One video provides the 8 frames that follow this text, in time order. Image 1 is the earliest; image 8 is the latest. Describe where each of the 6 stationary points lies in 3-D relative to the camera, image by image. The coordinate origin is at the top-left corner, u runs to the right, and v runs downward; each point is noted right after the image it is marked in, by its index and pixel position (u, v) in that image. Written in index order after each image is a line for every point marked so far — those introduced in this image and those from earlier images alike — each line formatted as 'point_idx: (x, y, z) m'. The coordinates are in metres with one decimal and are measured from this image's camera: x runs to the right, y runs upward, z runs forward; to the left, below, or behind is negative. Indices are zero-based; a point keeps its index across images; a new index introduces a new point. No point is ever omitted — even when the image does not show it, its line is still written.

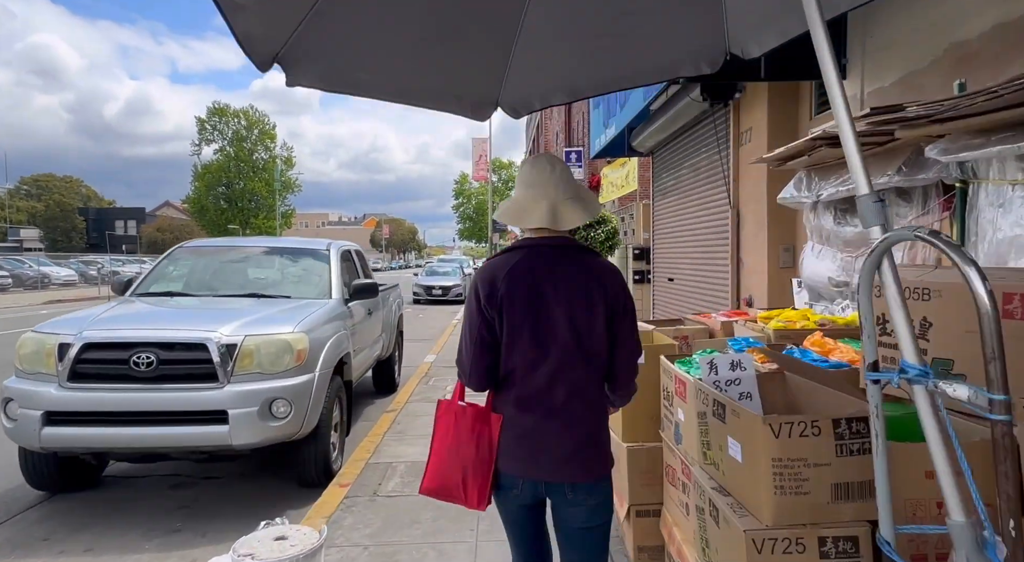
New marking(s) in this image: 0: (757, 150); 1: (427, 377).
0: (+2.9, +1.5, +7.2) m
1: (-1.2, -1.4, +8.9) m
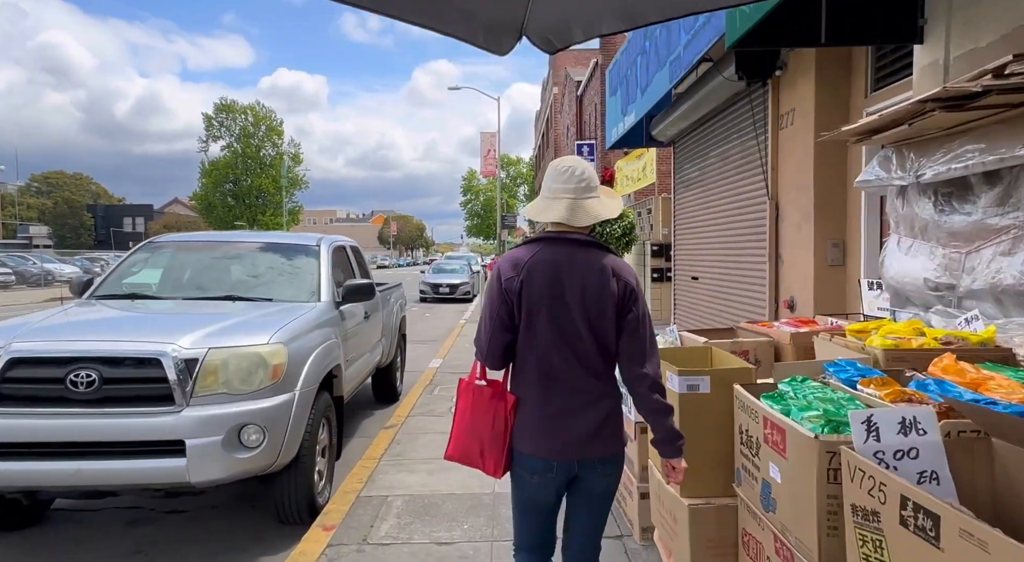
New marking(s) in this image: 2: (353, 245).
0: (+3.0, +1.5, +6.4) m
1: (-1.1, -1.4, +8.2) m
2: (-1.6, +0.4, +6.3) m
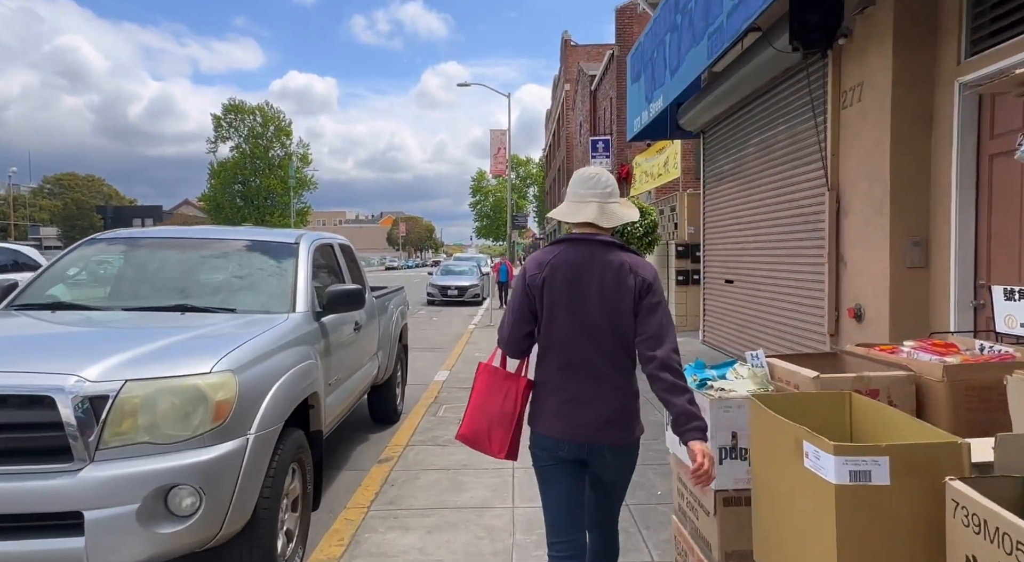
0: (+3.2, +1.5, +5.4) m
1: (-0.9, -1.4, +7.3) m
2: (-1.5, +0.3, +5.4) m
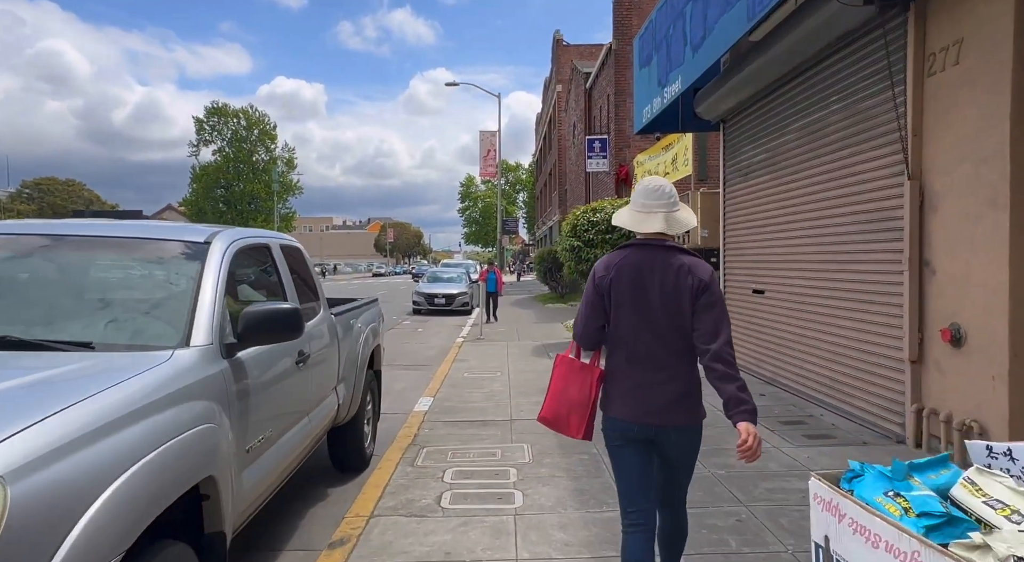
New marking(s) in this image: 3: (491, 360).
0: (+3.2, +1.4, +4.1) m
1: (-0.9, -1.5, +5.9) m
2: (-1.5, +0.2, +4.0) m
3: (-0.3, -1.3, +10.5) m
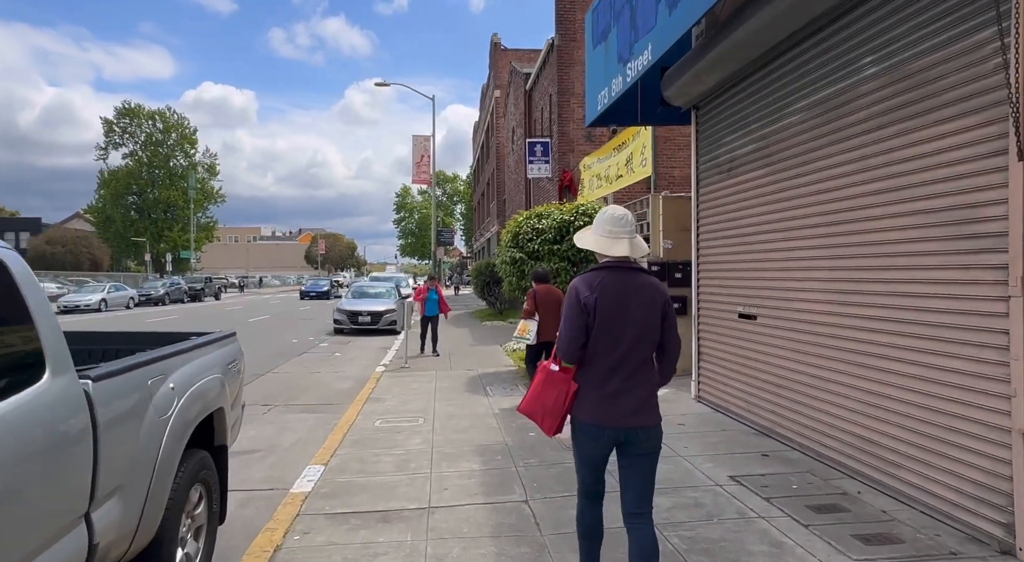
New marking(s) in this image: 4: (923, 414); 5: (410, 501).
0: (+2.8, +1.3, +2.6) m
1: (-1.5, -1.7, +3.8) m
2: (-1.8, +0.1, +2.0) m
3: (-1.3, -1.6, +8.4) m
4: (+2.6, -0.9, +3.9) m
5: (-0.8, -1.6, +4.6) m
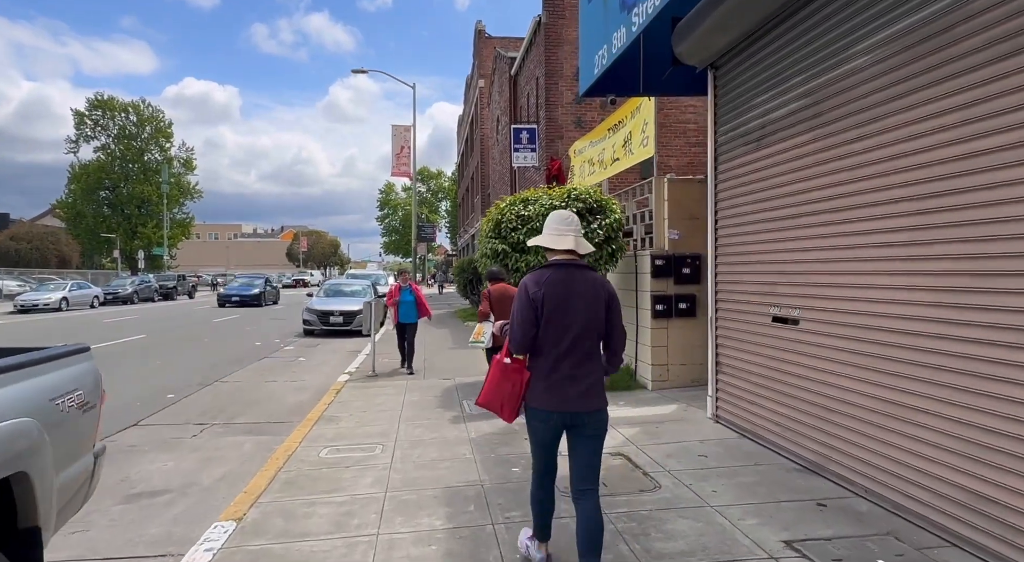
0: (+2.7, +1.3, +1.3) m
1: (-1.6, -1.7, +2.5) m
2: (-1.9, +0.1, +0.6) m
3: (-1.6, -1.6, +7.0) m
4: (+2.5, -0.8, +2.6) m
5: (-0.9, -1.6, +3.2) m
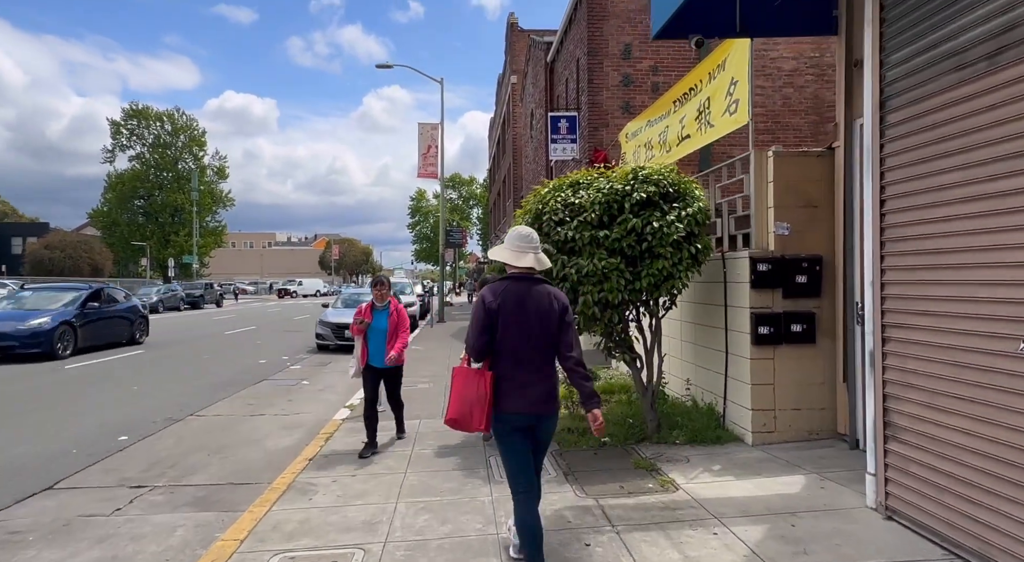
0: (+2.8, +1.2, -1.0) m
1: (-1.4, -1.7, +0.4) m
2: (-1.9, +0.1, -1.5) m
3: (-1.2, -1.7, +4.9) m
4: (+2.7, -0.9, +0.3) m
5: (-0.7, -1.7, +1.1) m
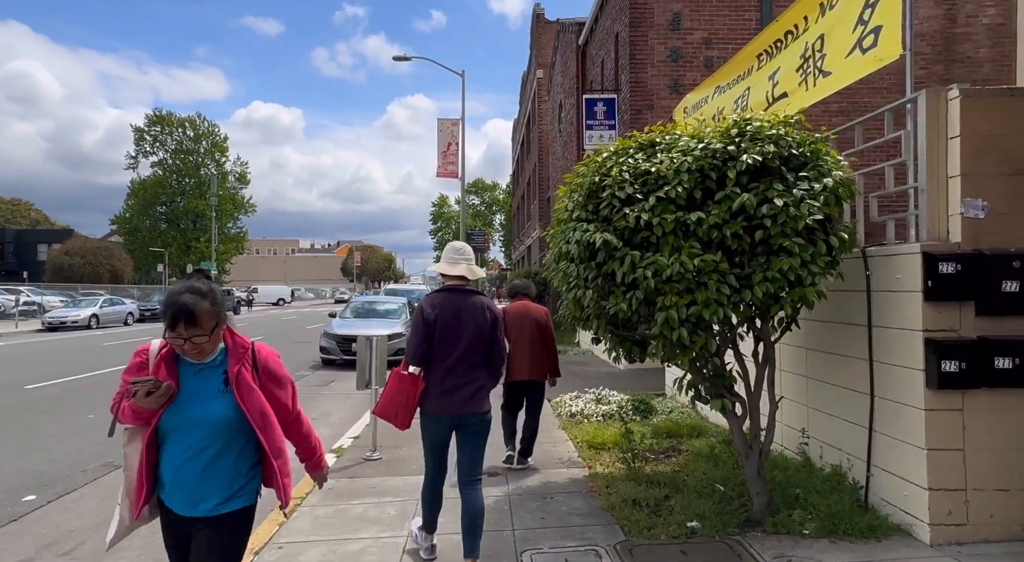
0: (+2.8, +1.3, -3.1) m
1: (-1.3, -1.7, -1.6) m
2: (-1.8, +0.1, -3.4) m
3: (-0.9, -1.7, +3.0) m
4: (+2.7, -0.9, -1.8) m
5: (-0.6, -1.7, -0.9) m
